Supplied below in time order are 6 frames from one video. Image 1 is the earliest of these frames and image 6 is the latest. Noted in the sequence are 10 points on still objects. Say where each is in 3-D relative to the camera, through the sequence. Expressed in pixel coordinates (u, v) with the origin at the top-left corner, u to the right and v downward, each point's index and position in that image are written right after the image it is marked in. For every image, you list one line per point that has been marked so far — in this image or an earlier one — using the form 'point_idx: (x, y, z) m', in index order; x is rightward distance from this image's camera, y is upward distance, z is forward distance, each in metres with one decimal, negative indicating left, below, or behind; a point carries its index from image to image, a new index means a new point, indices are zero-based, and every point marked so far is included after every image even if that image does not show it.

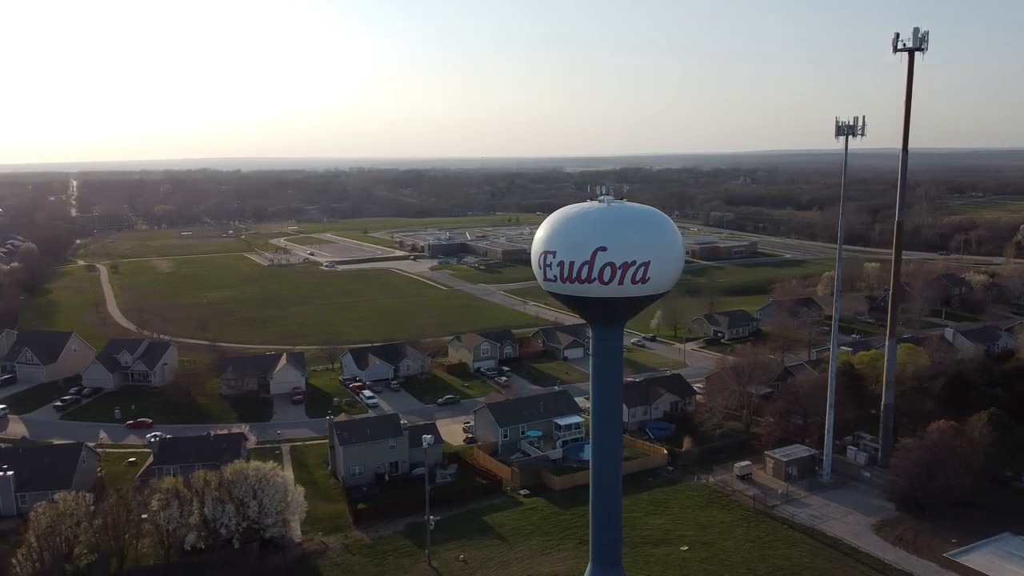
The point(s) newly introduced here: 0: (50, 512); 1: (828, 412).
0: (-8.0, -3.9, +14.2) m
1: (+7.5, -2.9, +19.4) m
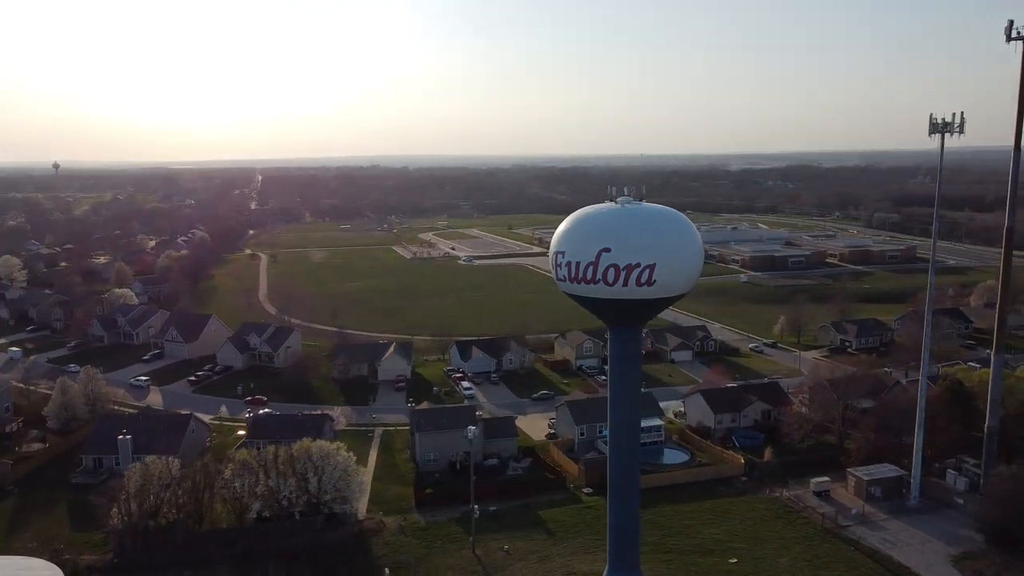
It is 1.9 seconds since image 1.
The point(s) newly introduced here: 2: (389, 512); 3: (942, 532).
0: (-7.2, -3.6, +16.0) m
1: (+9.0, -3.1, +18.0) m
2: (-2.7, -4.9, +17.8) m
3: (+8.8, -4.9, +16.6) m
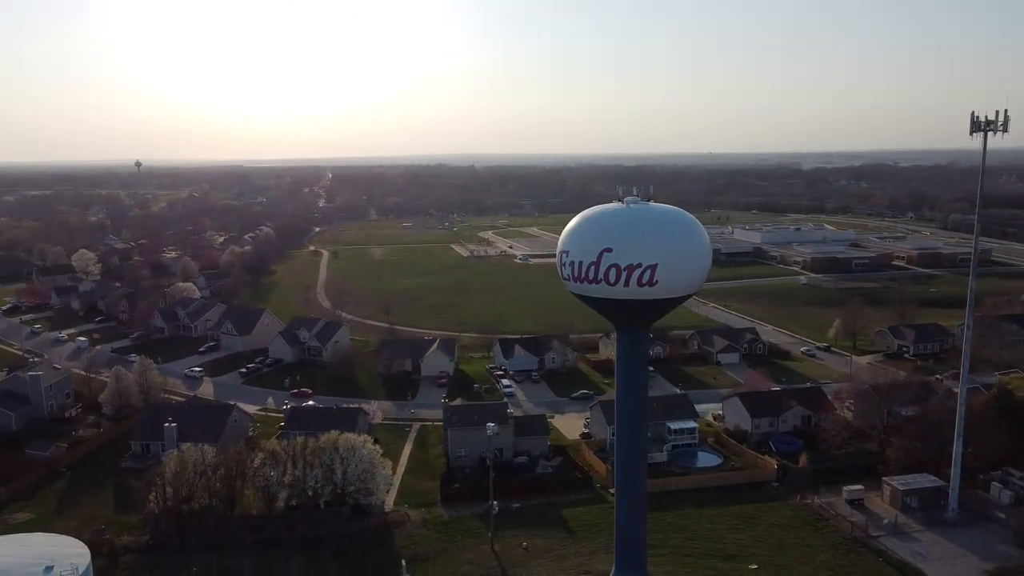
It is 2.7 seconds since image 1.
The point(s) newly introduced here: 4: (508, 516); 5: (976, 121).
0: (-6.8, -3.5, +16.7) m
1: (+9.5, -3.2, +17.4) m
2: (-2.2, -4.8, +18.1) m
3: (+9.1, -5.0, +16.0) m
4: (-0.1, -4.9, +17.5) m
5: (+9.3, +3.3, +16.3) m
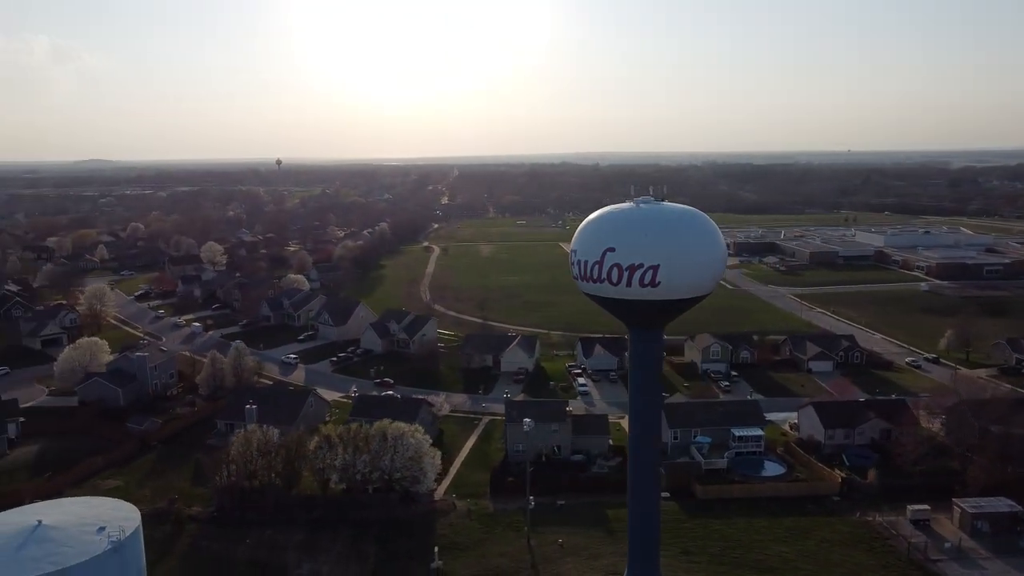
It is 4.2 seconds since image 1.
0: (-5.9, -3.3, +17.9) m
1: (+10.3, -3.4, +16.0) m
2: (-1.1, -4.7, +18.6) m
3: (+9.7, -5.2, +14.7) m
4: (+0.8, -4.8, +17.6) m
5: (+10.1, +3.1, +15.0) m
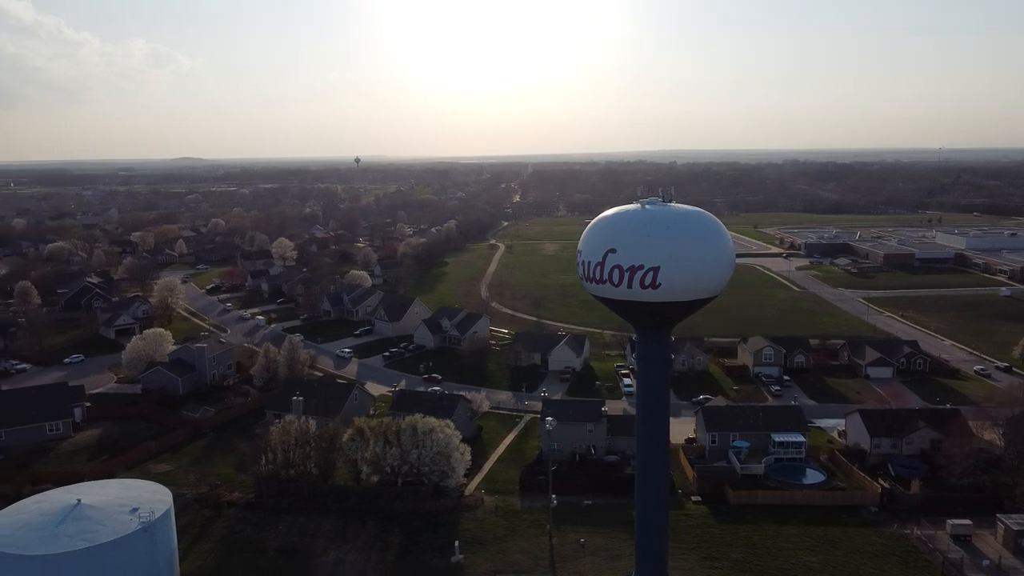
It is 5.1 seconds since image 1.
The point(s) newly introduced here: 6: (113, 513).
0: (-5.3, -3.2, +18.5) m
1: (+10.7, -3.6, +15.2) m
2: (-0.4, -4.7, +18.8) m
3: (+10.0, -5.4, +13.9) m
4: (+1.4, -4.8, +17.6) m
5: (+10.5, +3.0, +14.2) m
6: (-6.6, -3.7, +13.4) m
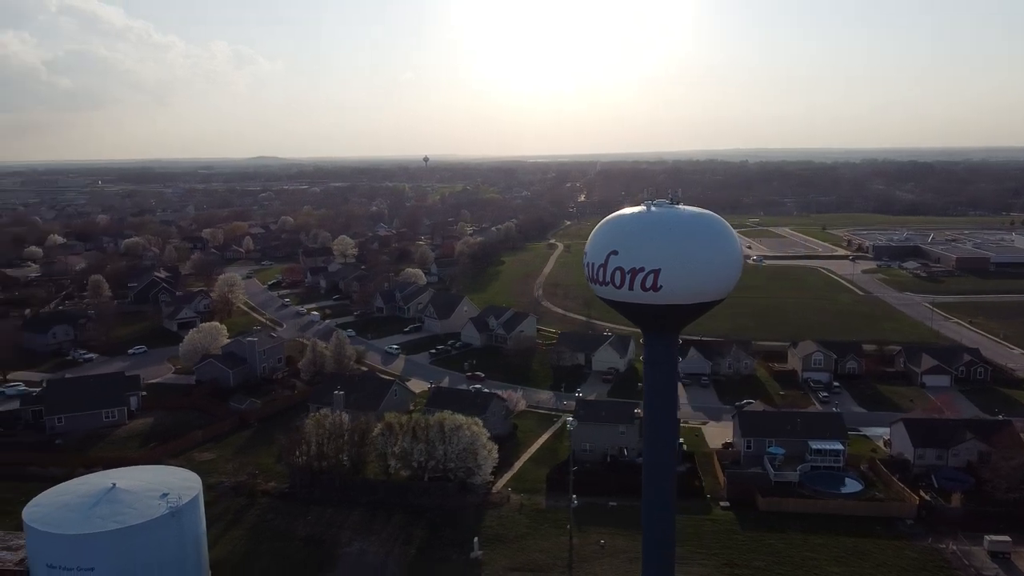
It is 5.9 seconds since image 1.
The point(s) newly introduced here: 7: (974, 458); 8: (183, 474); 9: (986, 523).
0: (-4.6, -3.1, +19.1) m
1: (+11.0, -3.7, +14.4) m
2: (+0.2, -4.7, +18.9) m
3: (+10.1, -5.5, +13.2) m
4: (+1.9, -4.8, +17.6) m
5: (+10.8, +2.9, +13.4) m
6: (-6.3, -3.6, +14.1) m
7: (+11.2, -4.1, +19.7) m
8: (-6.1, -3.5, +15.3) m
9: (+9.8, -4.9, +16.9) m
